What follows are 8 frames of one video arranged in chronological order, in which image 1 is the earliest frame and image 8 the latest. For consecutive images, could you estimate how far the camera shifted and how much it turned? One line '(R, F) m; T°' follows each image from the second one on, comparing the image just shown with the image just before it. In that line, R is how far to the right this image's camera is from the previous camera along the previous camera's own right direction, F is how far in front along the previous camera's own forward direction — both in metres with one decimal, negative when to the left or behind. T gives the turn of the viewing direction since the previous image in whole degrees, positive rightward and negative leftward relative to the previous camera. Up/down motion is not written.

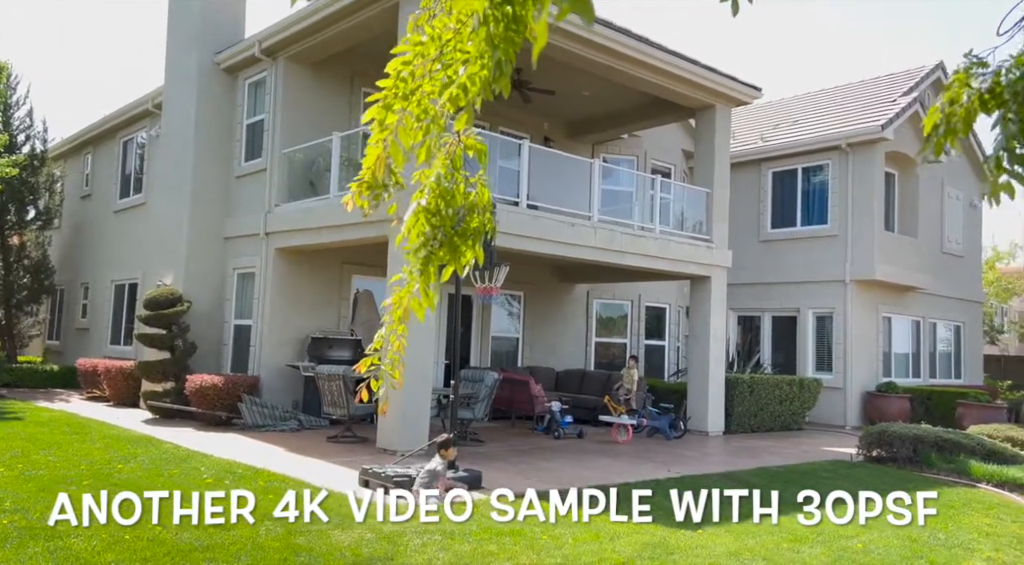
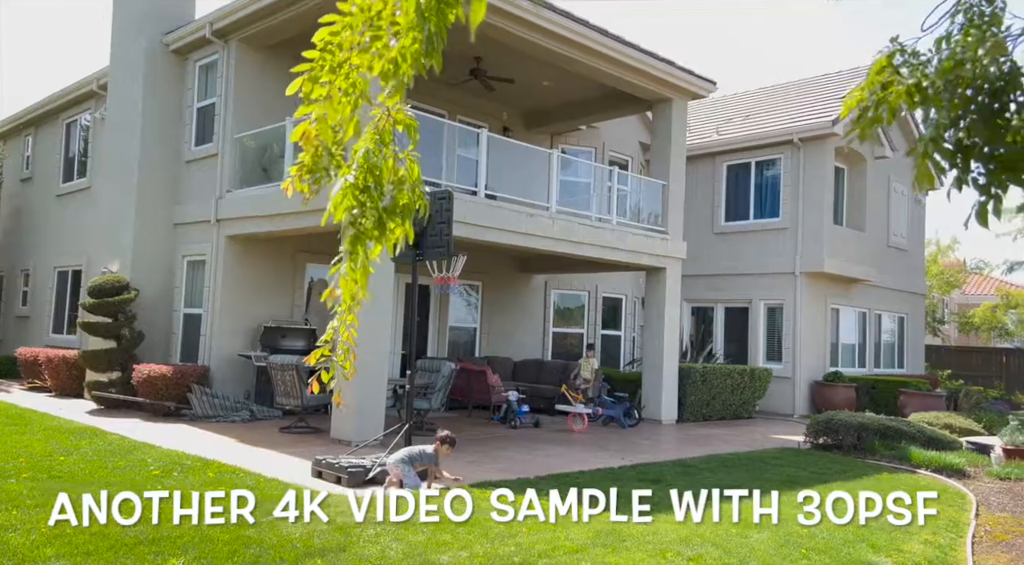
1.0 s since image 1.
(-0.3, 0.0) m; +4°
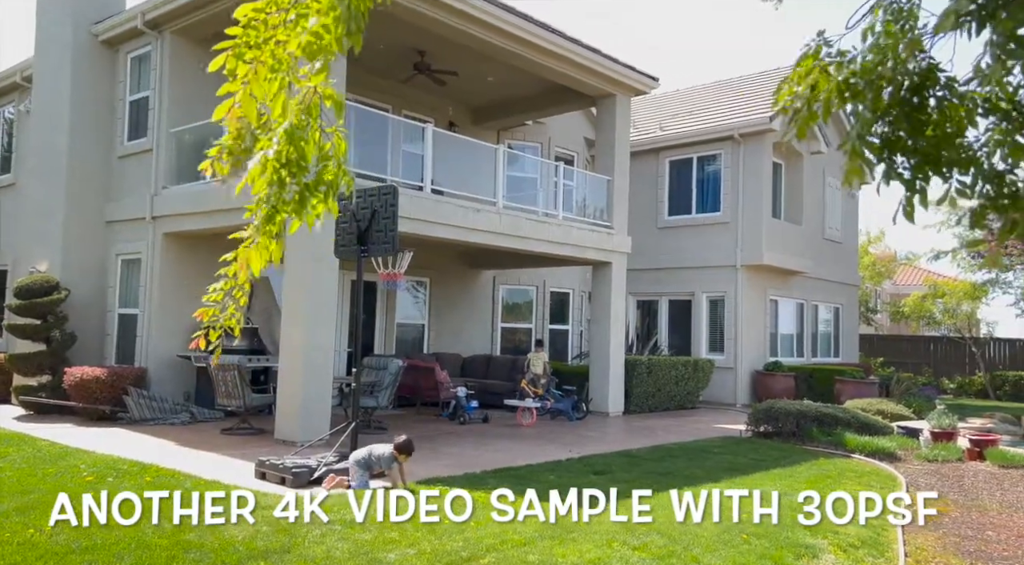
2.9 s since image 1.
(-0.4, 0.0) m; +5°
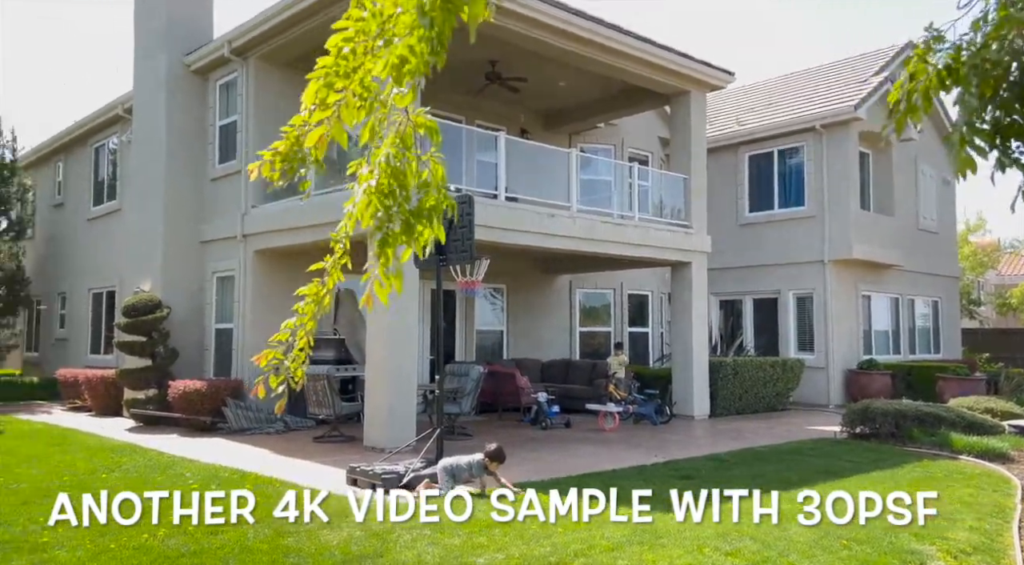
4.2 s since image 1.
(+0.6, 0.0) m; -7°
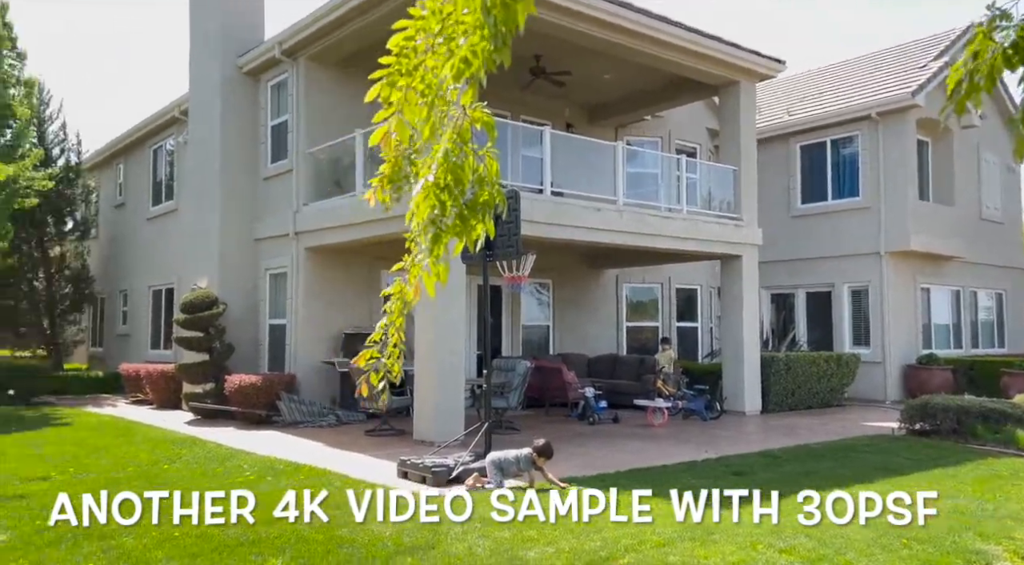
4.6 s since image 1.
(+0.4, 0.0) m; -4°
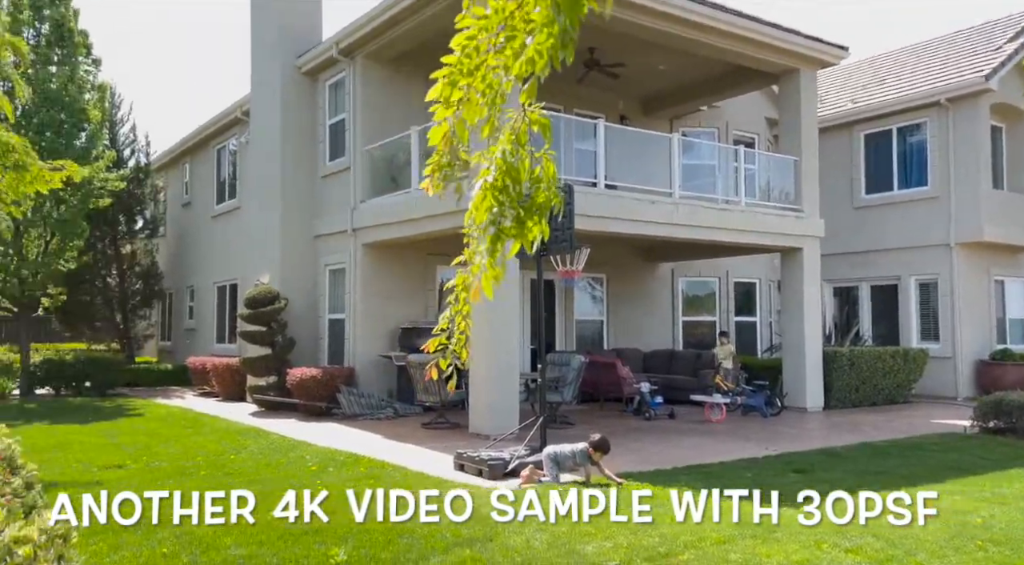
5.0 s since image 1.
(+0.4, +0.1) m; -5°
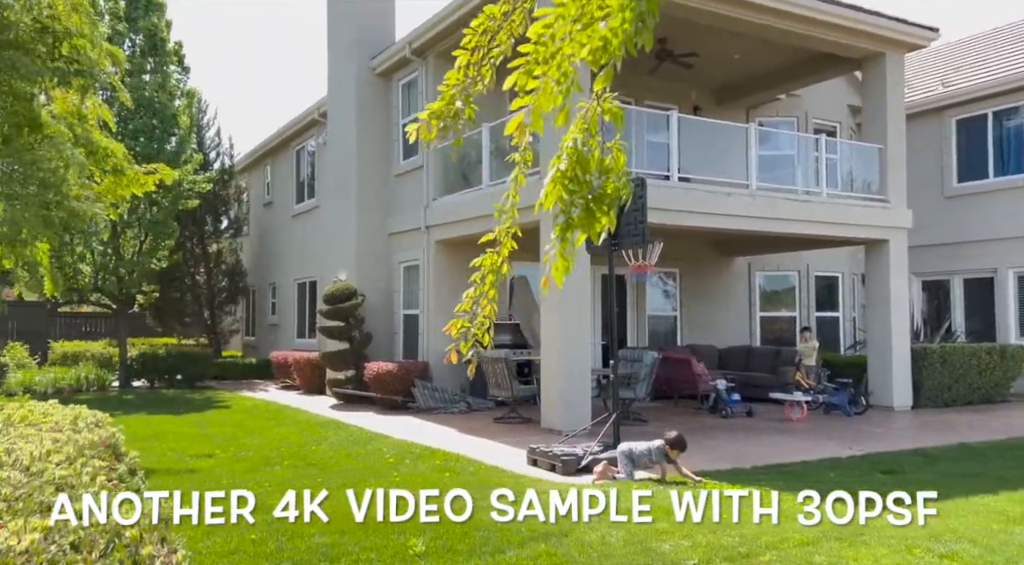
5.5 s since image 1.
(+0.4, +0.1) m; -6°
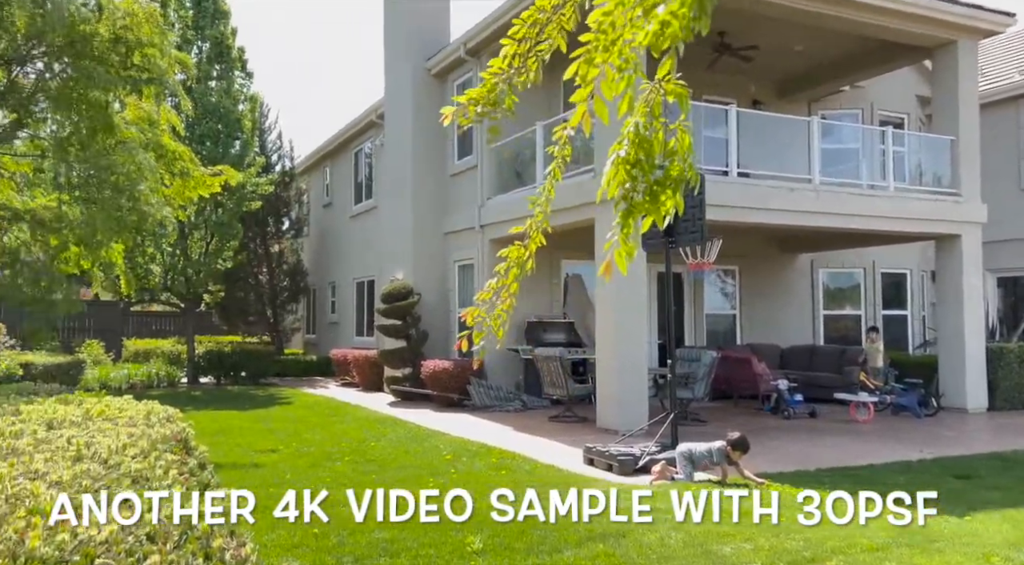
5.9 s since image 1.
(+0.2, +0.1) m; -4°
